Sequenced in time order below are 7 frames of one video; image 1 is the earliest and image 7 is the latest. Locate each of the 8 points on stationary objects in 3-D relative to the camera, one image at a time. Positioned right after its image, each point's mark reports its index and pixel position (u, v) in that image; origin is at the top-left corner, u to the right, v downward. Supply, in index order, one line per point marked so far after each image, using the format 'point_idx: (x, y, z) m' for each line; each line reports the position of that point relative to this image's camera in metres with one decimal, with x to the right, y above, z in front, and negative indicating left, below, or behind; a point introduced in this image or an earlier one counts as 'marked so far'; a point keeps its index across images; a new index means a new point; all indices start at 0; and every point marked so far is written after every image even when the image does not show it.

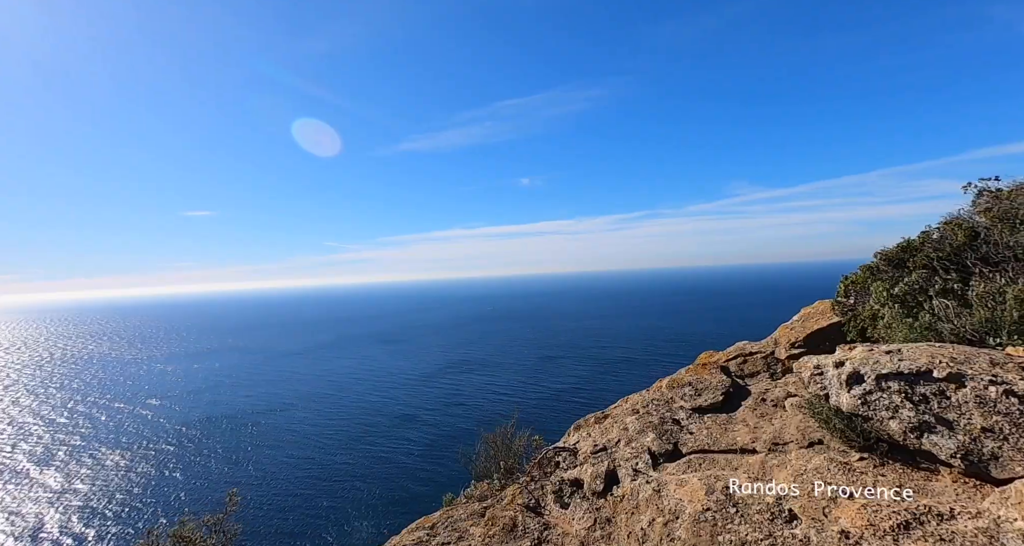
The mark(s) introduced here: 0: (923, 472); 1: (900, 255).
0: (+7.0, -3.4, +8.3) m
1: (+14.0, +0.7, +17.5) m
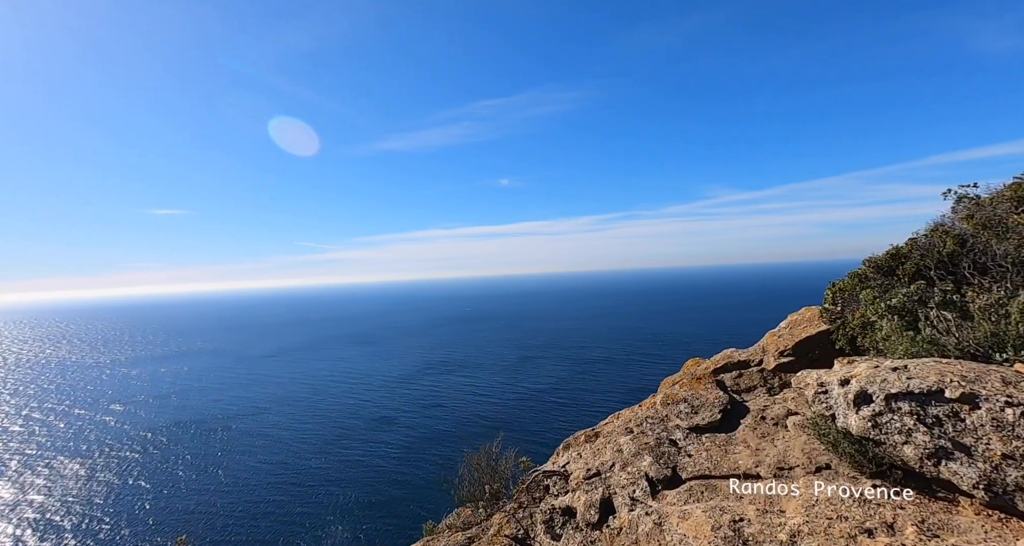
0: (+6.9, -3.7, +7.8) m
1: (+13.4, +0.4, +17.3) m
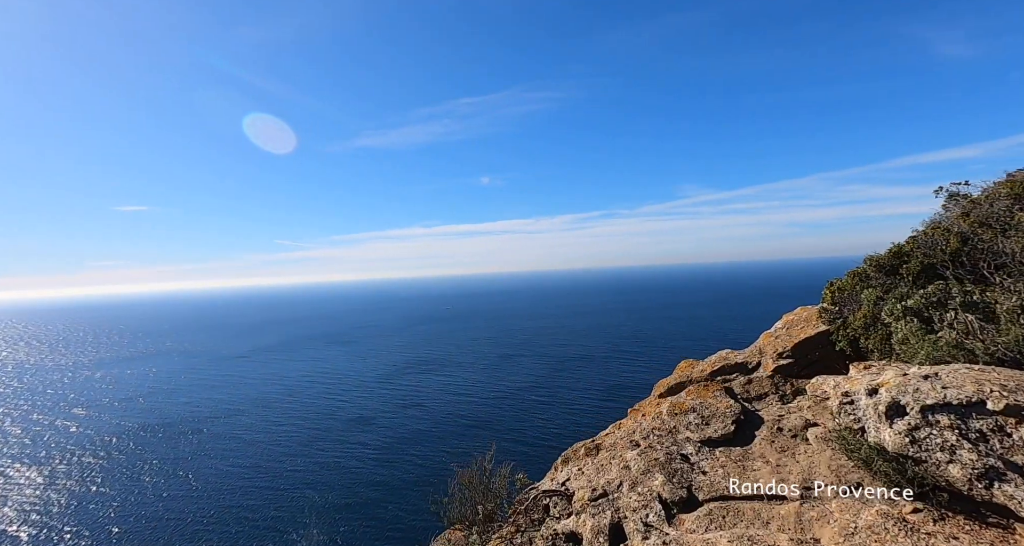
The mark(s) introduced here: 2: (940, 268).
0: (+7.0, -3.7, +7.0) m
1: (+13.1, +0.4, +16.8) m
2: (+13.7, +0.1, +15.6) m
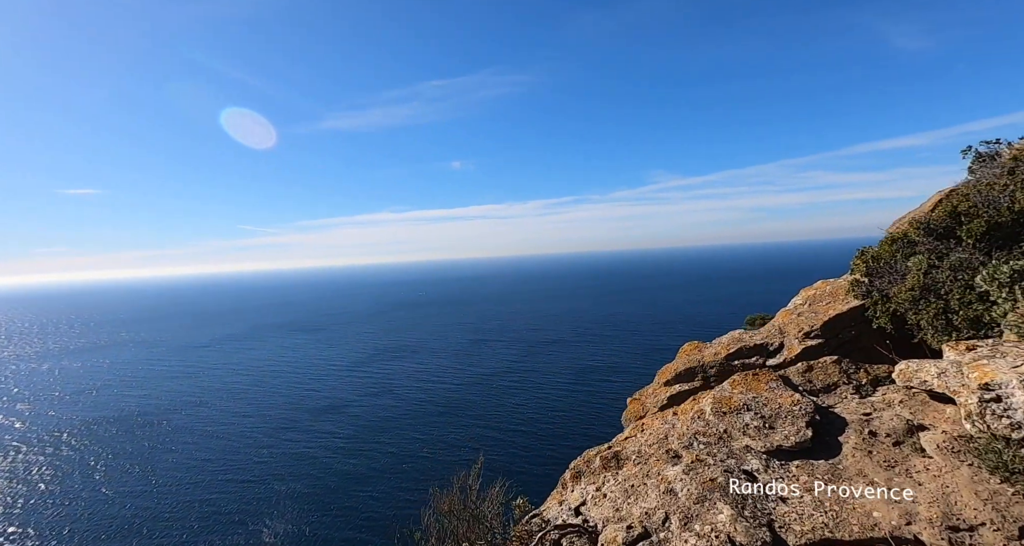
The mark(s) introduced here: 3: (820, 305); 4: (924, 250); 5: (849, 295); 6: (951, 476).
0: (+7.1, -3.0, +4.4) m
1: (+12.7, +1.5, +14.4) m
2: (+13.3, +1.2, +13.2) m
3: (+10.6, -1.1, +16.7) m
4: (+12.1, +0.7, +14.3) m
5: (+11.2, -0.7, +16.2) m
6: (+5.8, -2.7, +6.5) m
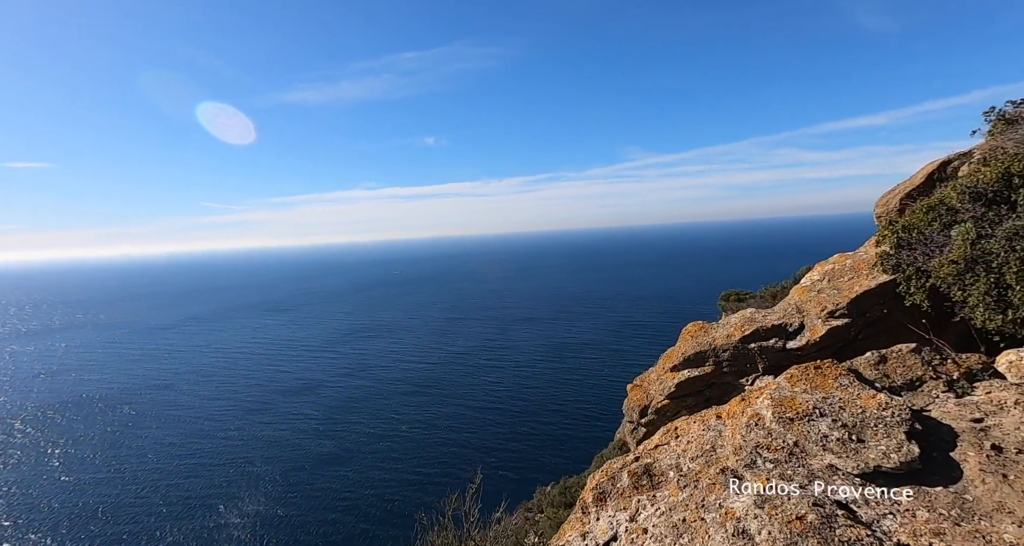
0: (+7.5, -2.7, +2.7) m
1: (+12.5, +2.2, +12.8) m
2: (+13.2, +1.9, +11.6) m
3: (+10.3, -0.3, +15.1) m
4: (+11.9, +1.4, +12.7) m
5: (+10.9, +0.1, +14.6) m
6: (+6.0, -2.4, +4.7) m
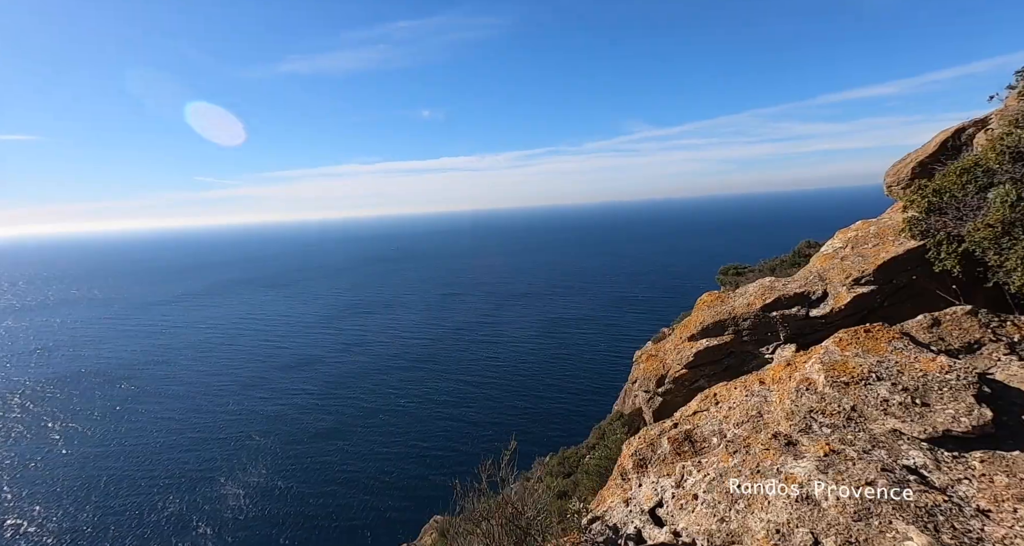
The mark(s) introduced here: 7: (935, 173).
0: (+8.0, -2.3, +2.4) m
1: (+13.0, +3.1, +12.2) m
2: (+13.7, +2.7, +11.1) m
3: (+10.8, +0.7, +14.7) m
4: (+12.4, +2.3, +12.2) m
5: (+11.4, +1.1, +14.2) m
6: (+6.6, -1.9, +4.4) m
7: (+12.3, +2.9, +14.1) m
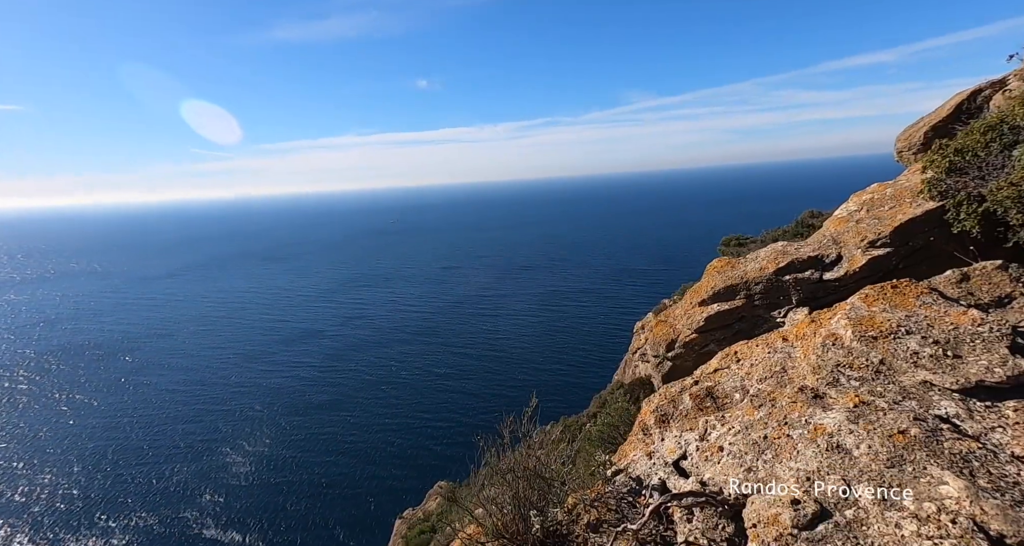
0: (+8.4, -1.9, +2.4) m
1: (+13.3, +4.1, +11.9) m
2: (+14.0, +3.6, +10.8) m
3: (+11.1, +1.8, +14.4) m
4: (+12.8, +3.3, +11.9) m
5: (+11.7, +2.2, +14.0) m
6: (+6.9, -1.4, +4.4) m
7: (+12.6, +3.9, +13.8) m
